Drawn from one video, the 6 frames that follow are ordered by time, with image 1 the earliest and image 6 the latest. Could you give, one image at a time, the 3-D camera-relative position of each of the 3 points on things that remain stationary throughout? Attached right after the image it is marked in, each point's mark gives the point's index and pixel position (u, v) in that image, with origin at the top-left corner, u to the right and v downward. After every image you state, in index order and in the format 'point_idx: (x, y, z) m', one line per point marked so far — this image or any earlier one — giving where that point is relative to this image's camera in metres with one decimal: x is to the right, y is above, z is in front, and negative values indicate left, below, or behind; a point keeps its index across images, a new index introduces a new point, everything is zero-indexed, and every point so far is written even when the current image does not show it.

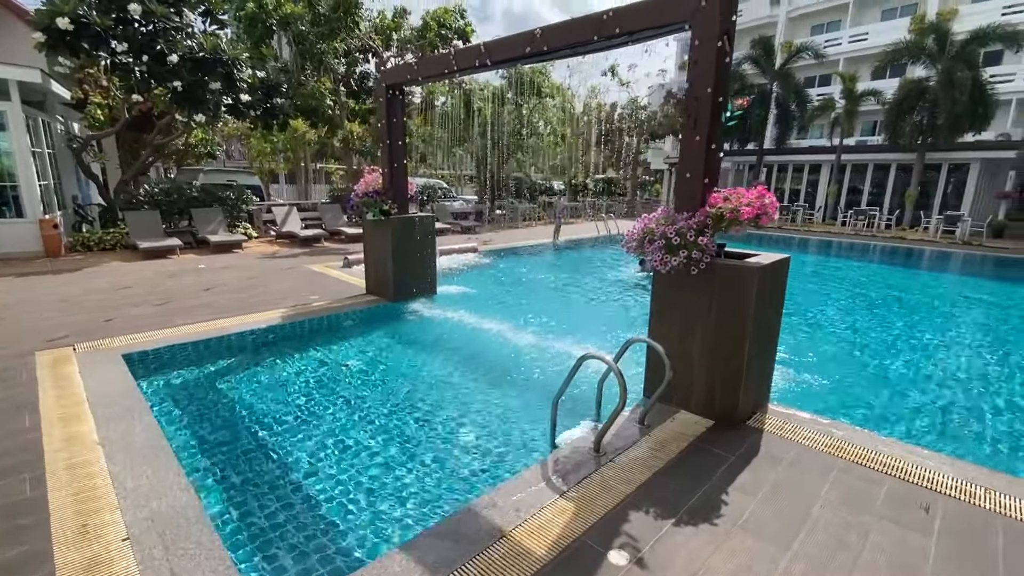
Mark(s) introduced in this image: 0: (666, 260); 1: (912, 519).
0: (+1.0, +0.2, +3.2) m
1: (+2.1, -1.2, +2.5) m
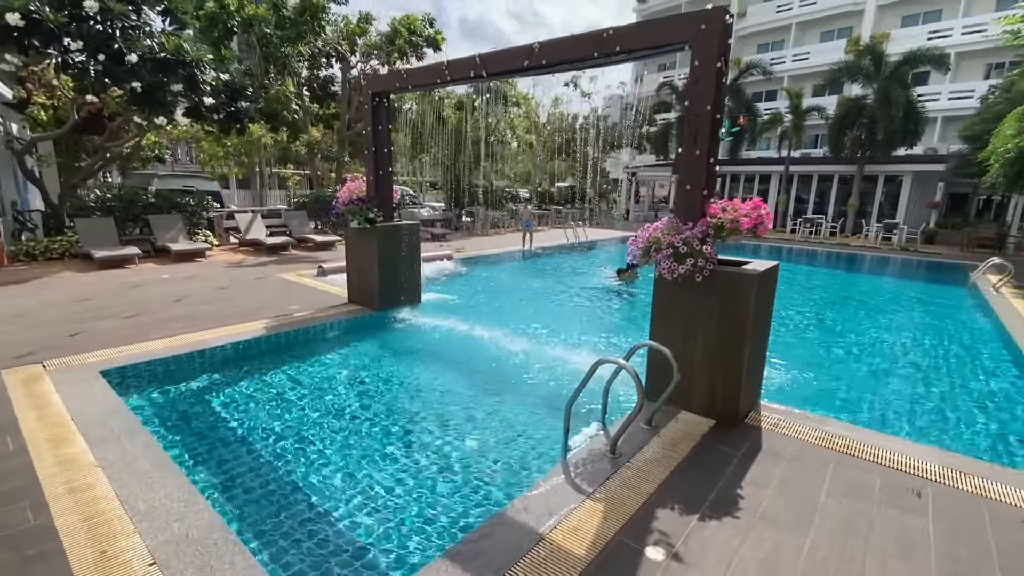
0: (+1.1, +0.1, +3.4) m
1: (+2.2, -1.2, +2.7) m
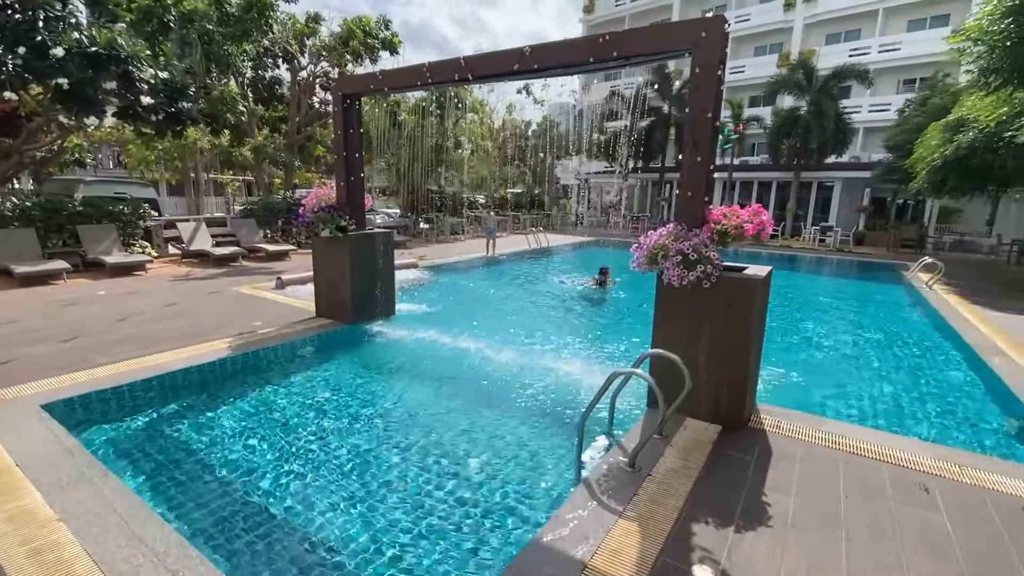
0: (+1.1, +0.1, +3.3) m
1: (+2.3, -1.2, +2.8) m
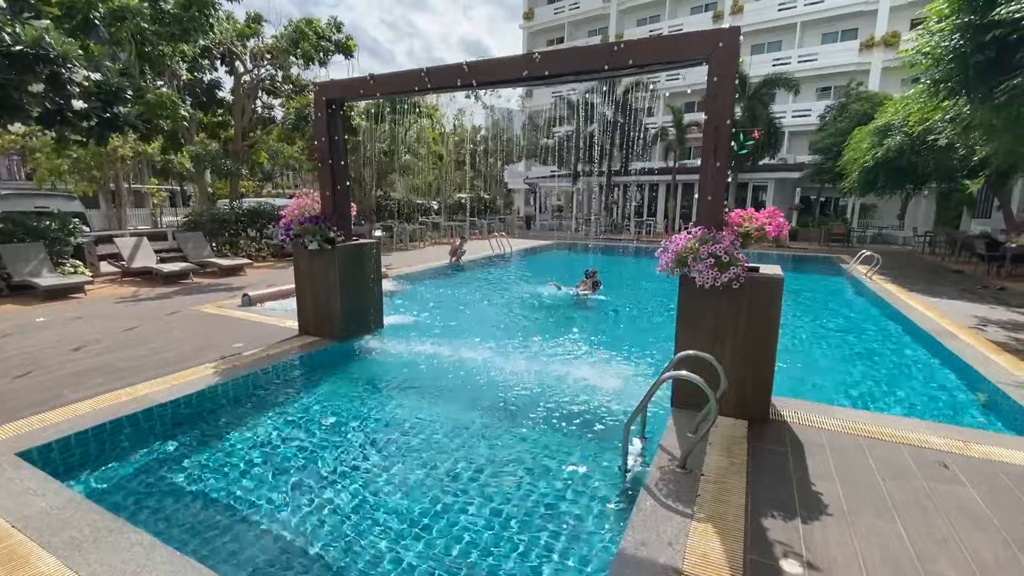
0: (+1.4, +0.1, +3.4) m
1: (+2.7, -1.2, +3.0) m
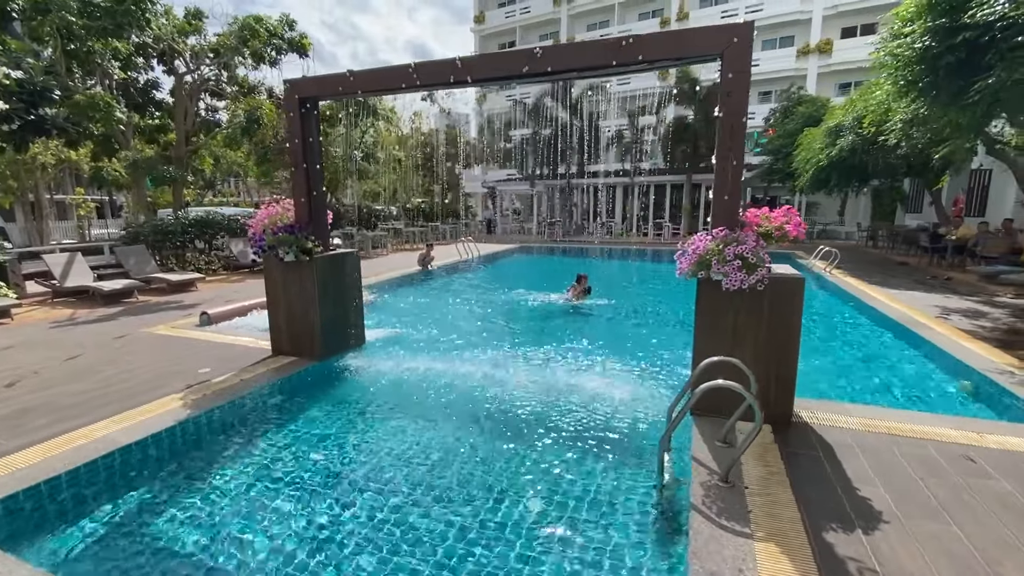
0: (+1.5, +0.1, +3.3) m
1: (+2.9, -1.1, +3.0) m
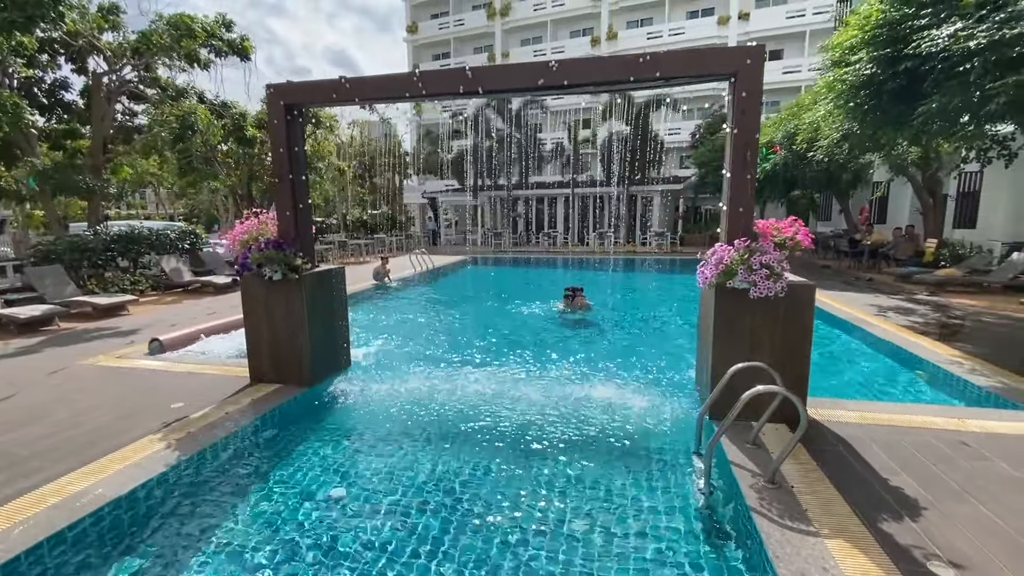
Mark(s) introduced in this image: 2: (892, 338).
0: (+1.7, 0.0, +3.5) m
1: (+3.2, -1.2, +3.4) m
2: (+5.0, -0.6, +6.4) m
